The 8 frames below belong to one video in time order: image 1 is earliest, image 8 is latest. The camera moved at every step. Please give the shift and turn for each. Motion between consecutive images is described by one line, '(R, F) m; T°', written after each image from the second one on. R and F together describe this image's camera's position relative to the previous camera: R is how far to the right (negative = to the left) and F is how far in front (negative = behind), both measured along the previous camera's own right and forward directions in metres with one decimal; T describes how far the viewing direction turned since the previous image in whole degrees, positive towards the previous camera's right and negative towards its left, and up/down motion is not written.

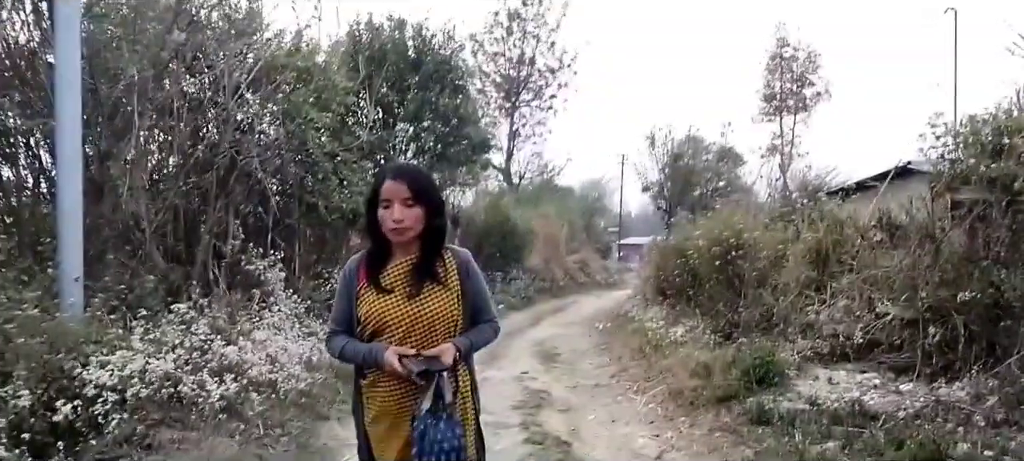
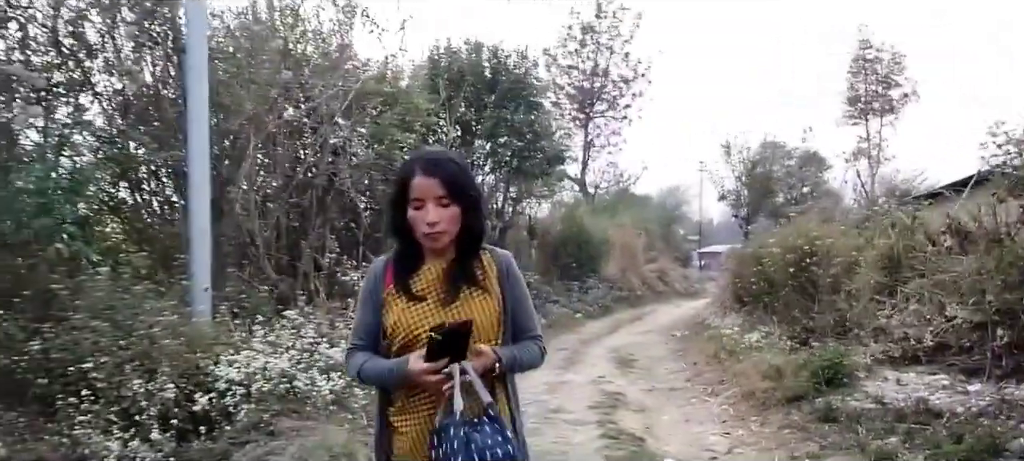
(0.0, -0.4) m; -5°
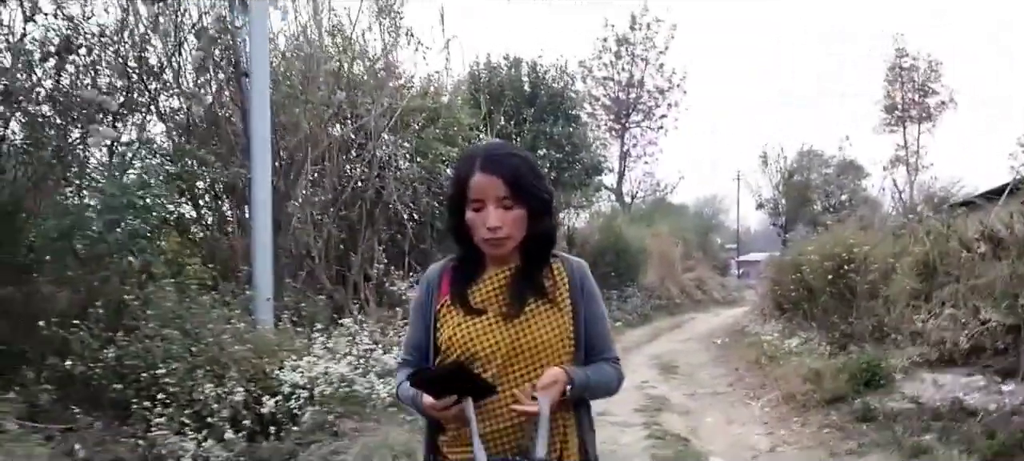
(-0.1, -0.3) m; -2°
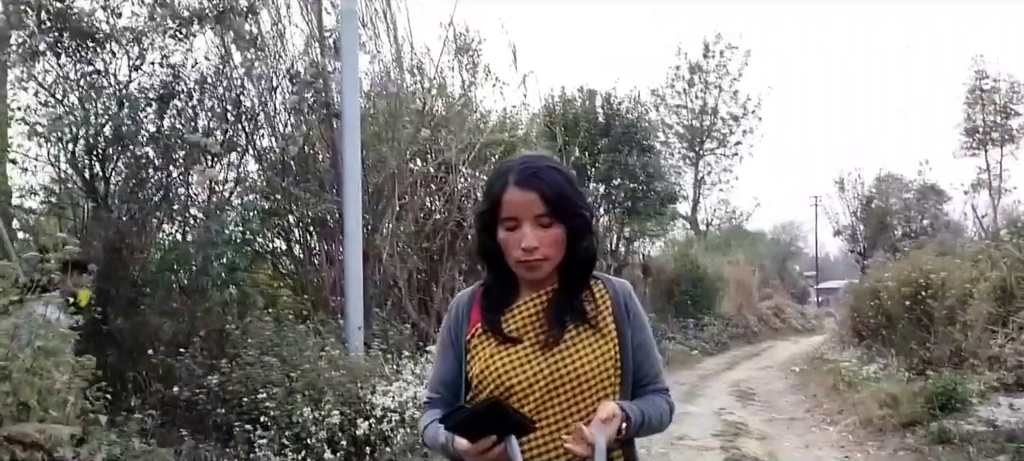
(0.0, -0.3) m; -5°
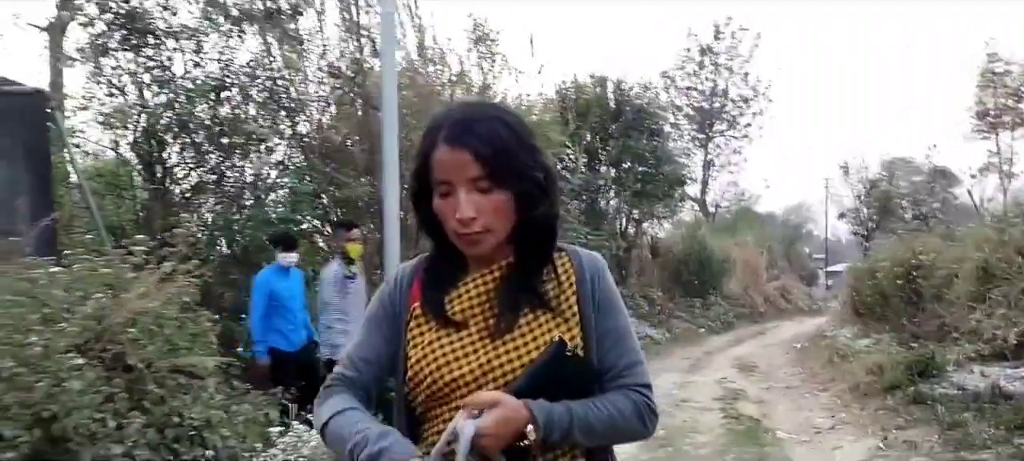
(-0.1, -0.7) m; -1°
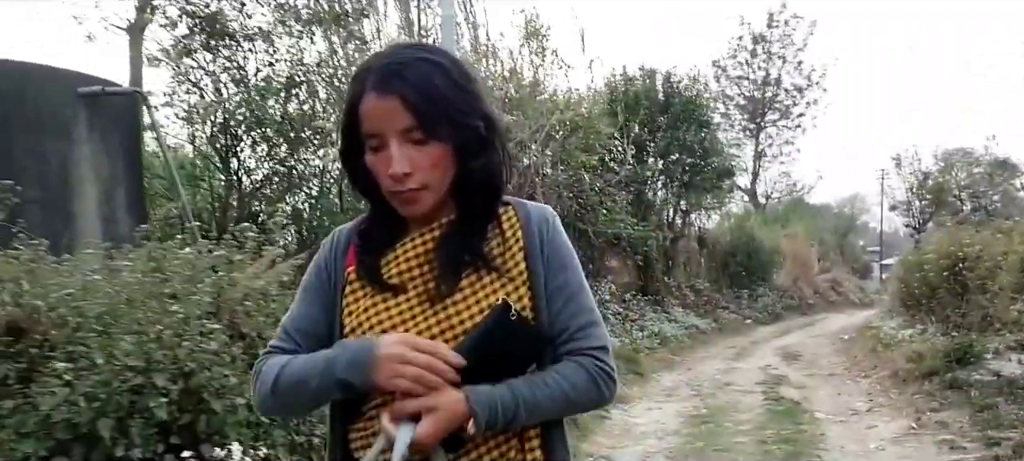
(0.0, -0.4) m; -3°
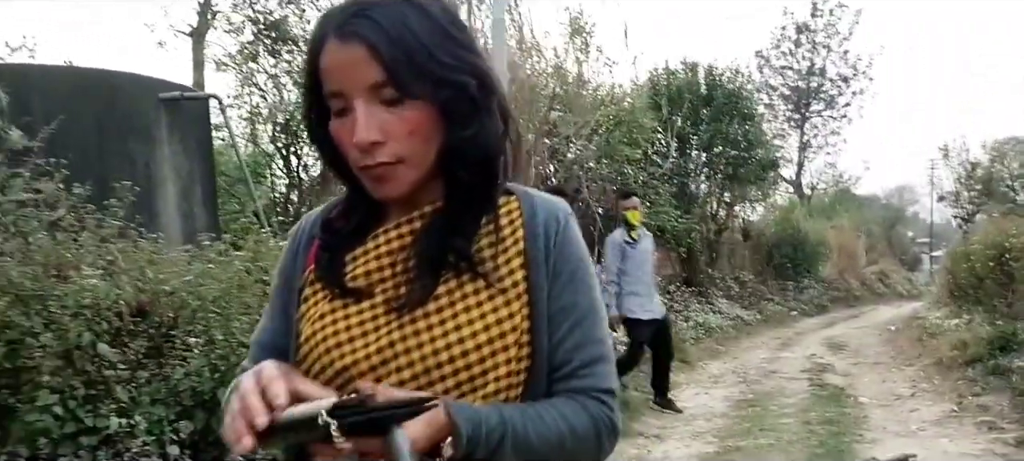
(-0.1, -0.3) m; -3°
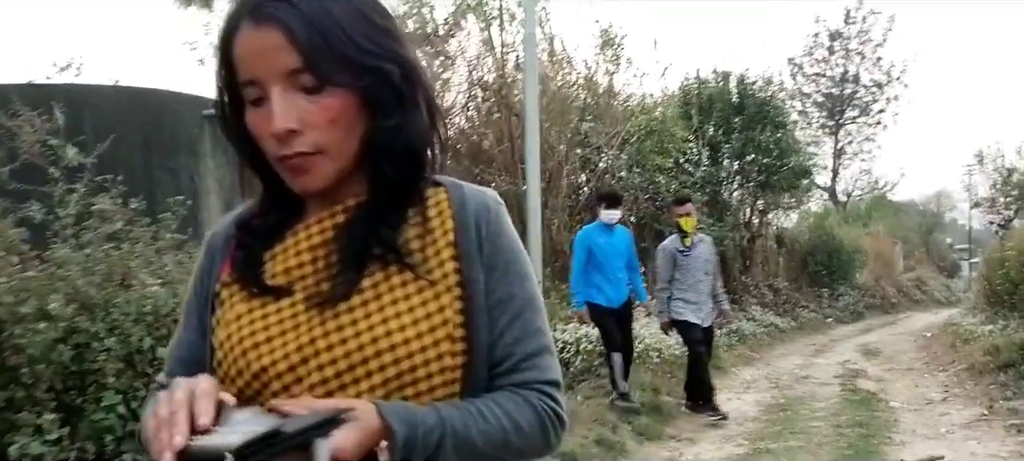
(0.0, -0.2) m; -2°
